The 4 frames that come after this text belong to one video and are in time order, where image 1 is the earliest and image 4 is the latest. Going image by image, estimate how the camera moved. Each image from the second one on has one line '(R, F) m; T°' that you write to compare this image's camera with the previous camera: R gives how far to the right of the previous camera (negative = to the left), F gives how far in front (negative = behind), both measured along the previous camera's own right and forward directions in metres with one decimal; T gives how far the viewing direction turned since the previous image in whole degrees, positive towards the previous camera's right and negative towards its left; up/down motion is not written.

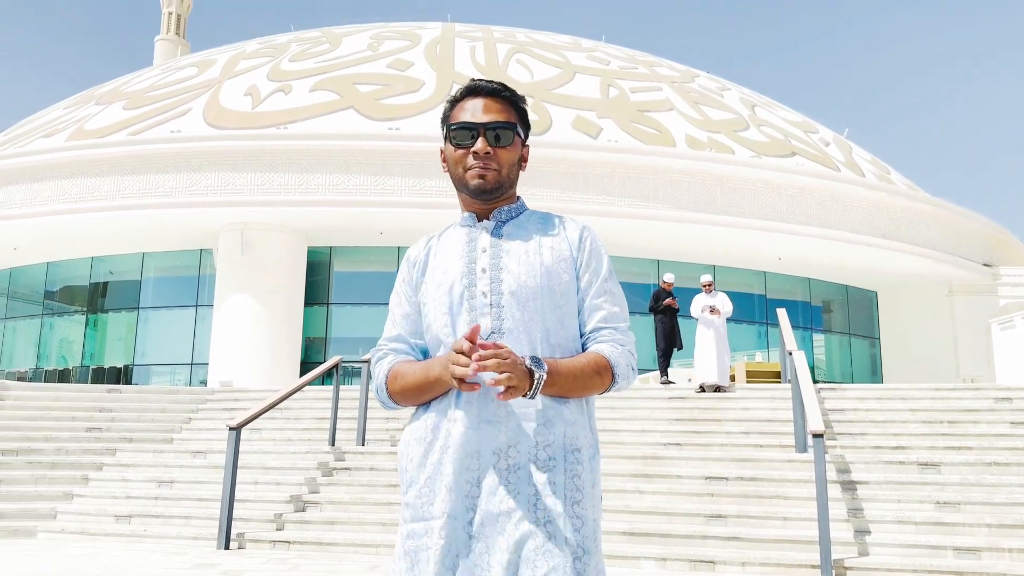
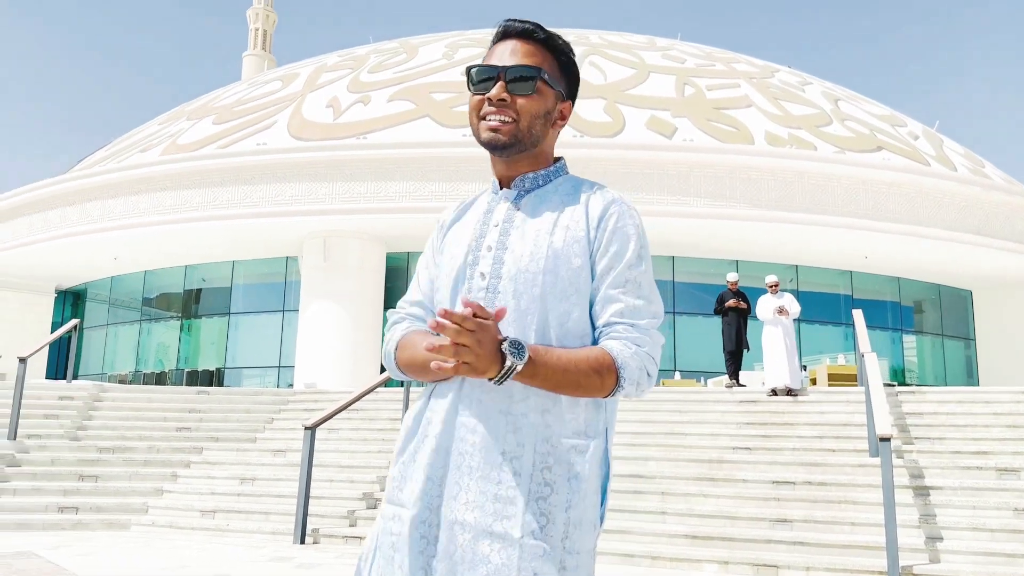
(+0.1, -0.1) m; -6°
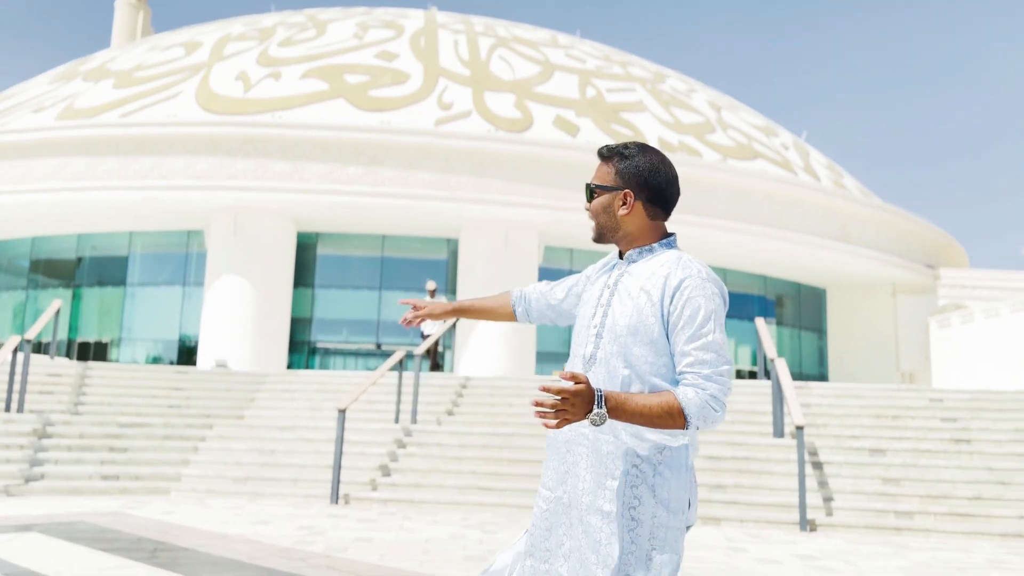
(-0.9, -1.0) m; +9°
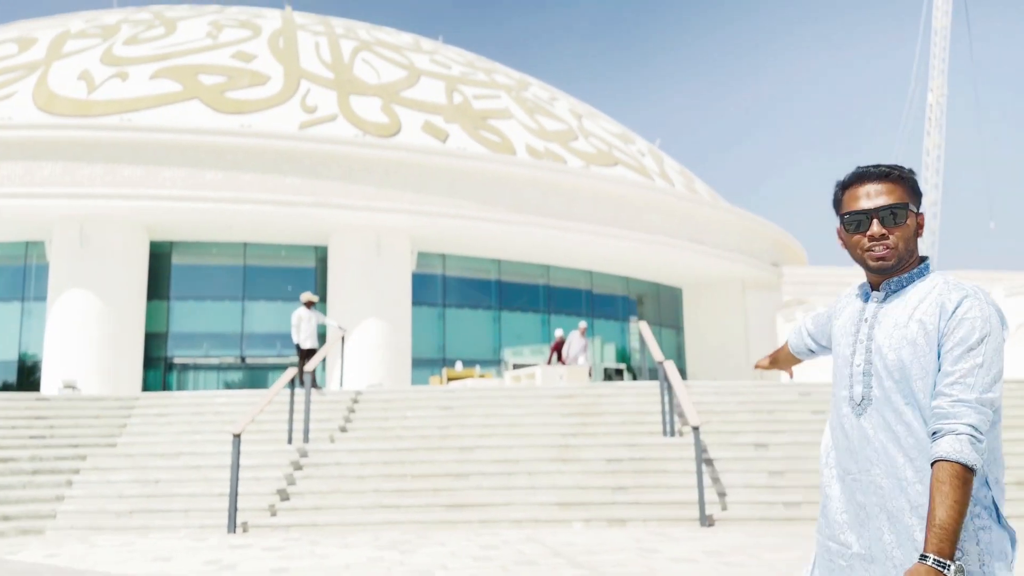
(-0.3, 0.0) m; +10°
